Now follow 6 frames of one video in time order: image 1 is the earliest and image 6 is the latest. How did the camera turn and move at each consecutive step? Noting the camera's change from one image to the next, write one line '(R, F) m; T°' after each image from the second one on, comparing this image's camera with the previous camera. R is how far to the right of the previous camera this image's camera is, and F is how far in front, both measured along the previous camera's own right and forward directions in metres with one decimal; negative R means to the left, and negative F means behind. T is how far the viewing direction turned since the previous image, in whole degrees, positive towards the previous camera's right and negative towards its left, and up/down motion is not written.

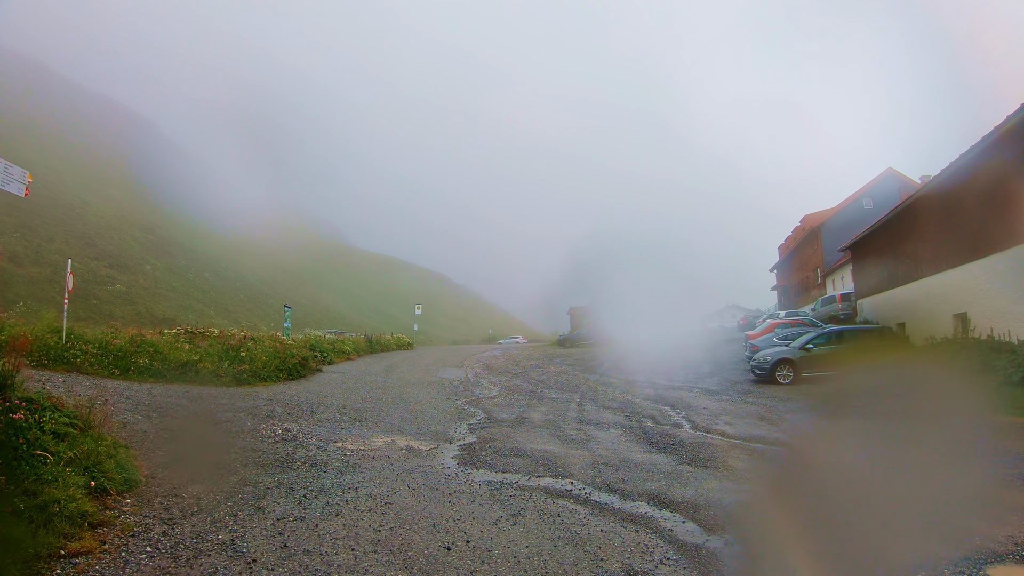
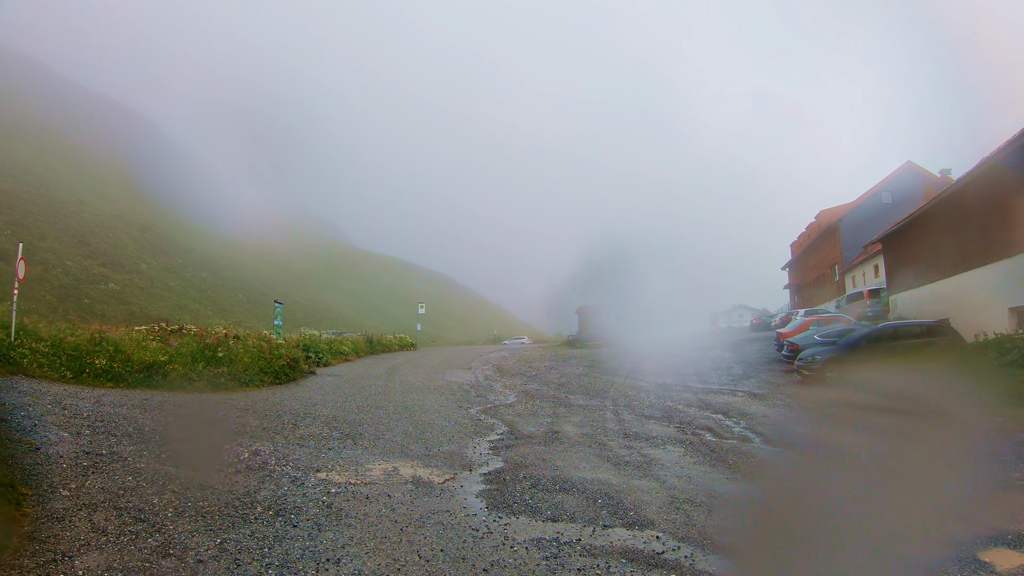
(-0.3, +1.5) m; 0°
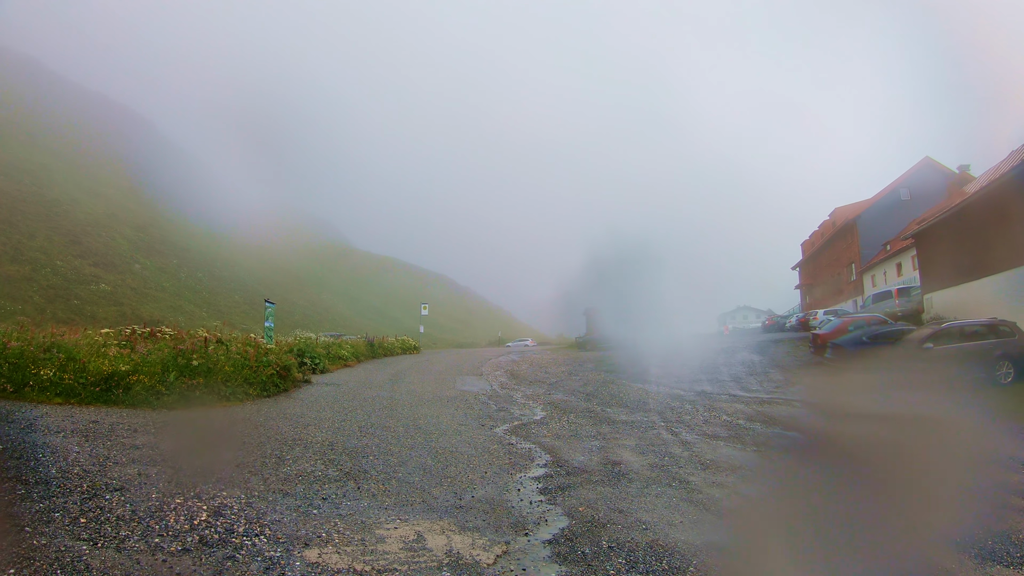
(-0.5, +1.4) m; 0°
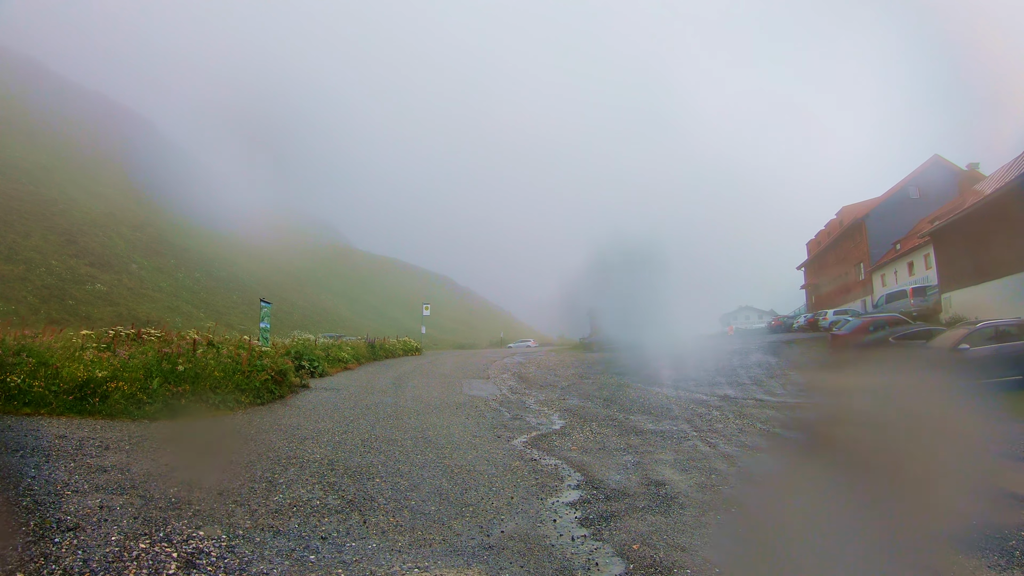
(-0.2, +0.7) m; 0°
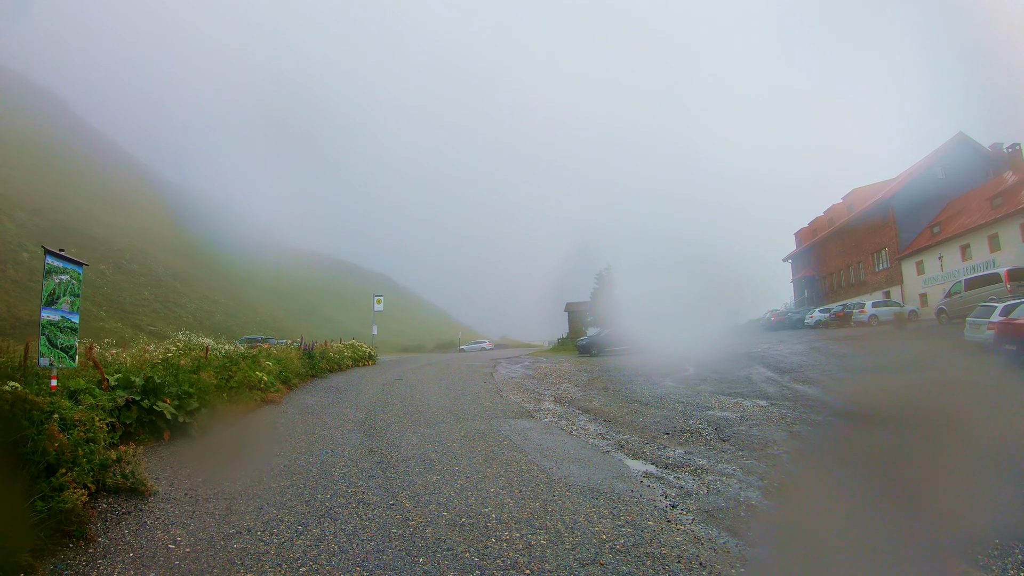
(+1.2, -1.0) m; -3°
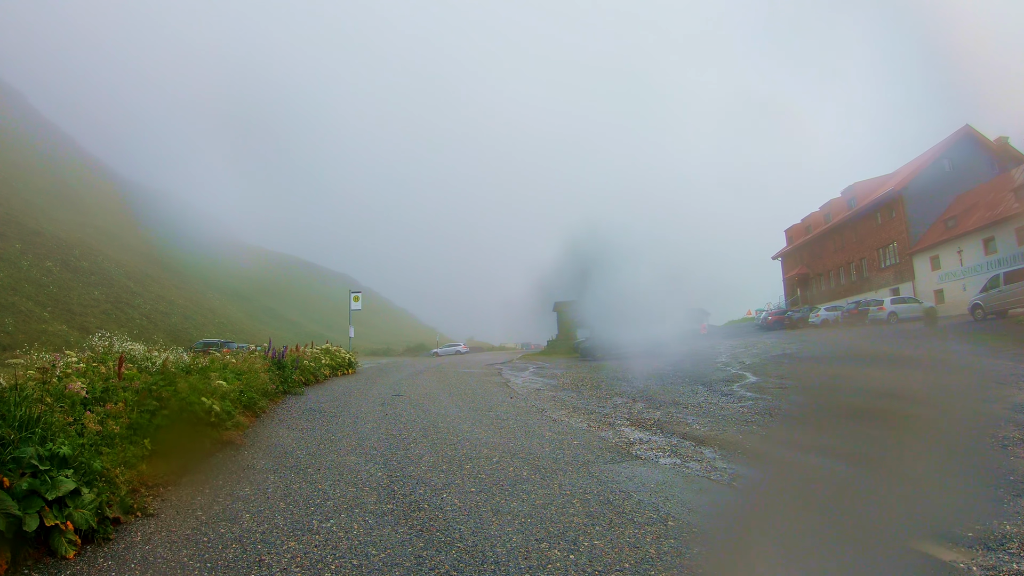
(-1.4, +3.2) m; +4°
